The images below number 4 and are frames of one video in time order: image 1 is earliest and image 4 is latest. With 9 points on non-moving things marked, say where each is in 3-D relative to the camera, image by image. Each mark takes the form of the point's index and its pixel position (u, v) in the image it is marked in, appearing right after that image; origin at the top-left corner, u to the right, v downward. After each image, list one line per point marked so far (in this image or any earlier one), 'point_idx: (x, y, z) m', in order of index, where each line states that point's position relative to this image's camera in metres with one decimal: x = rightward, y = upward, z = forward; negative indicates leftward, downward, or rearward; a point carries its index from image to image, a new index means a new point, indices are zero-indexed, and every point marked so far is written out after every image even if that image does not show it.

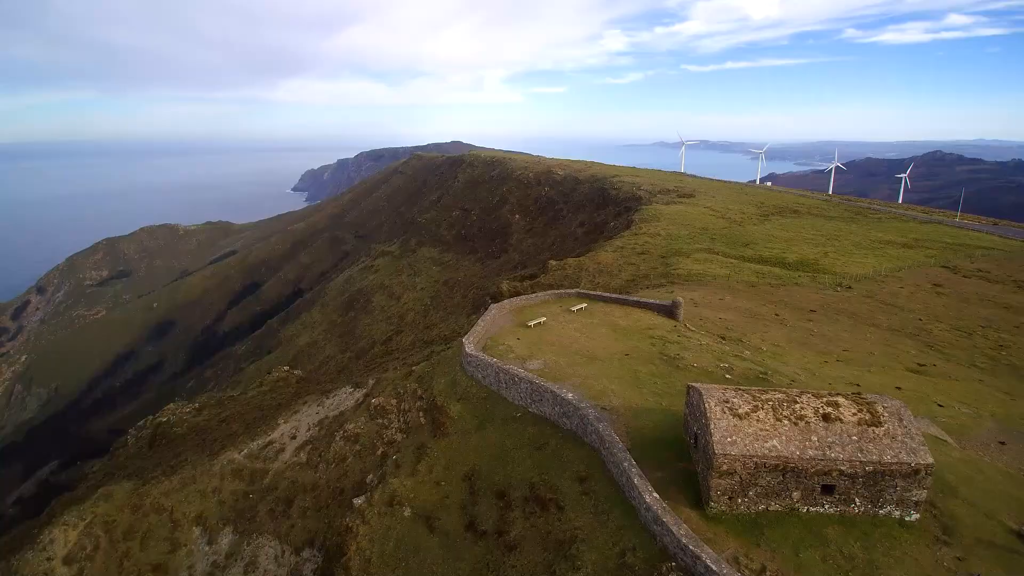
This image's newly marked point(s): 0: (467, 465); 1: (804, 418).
0: (-1.2, -4.6, +14.4) m
1: (+5.9, -2.7, +11.0) m
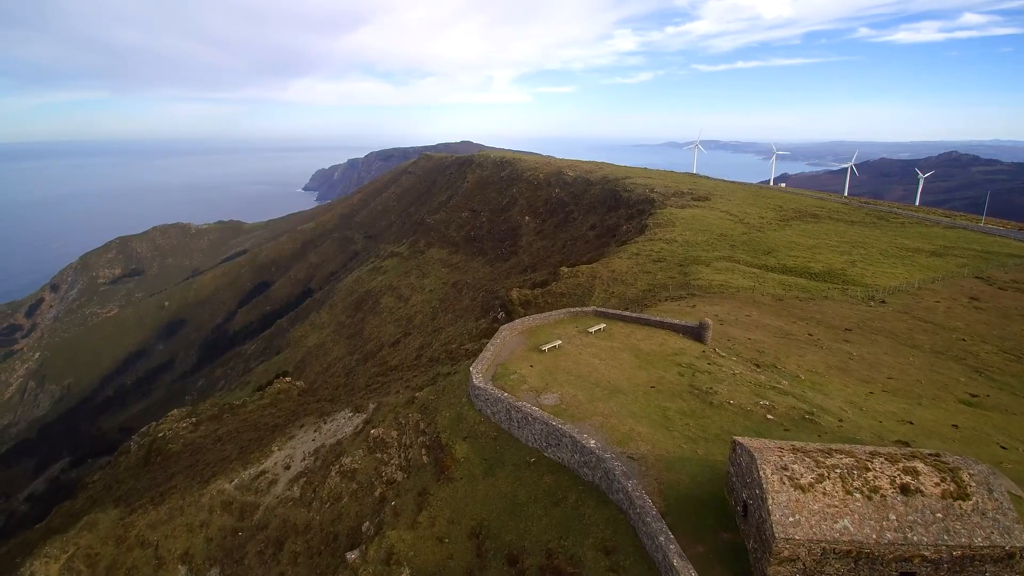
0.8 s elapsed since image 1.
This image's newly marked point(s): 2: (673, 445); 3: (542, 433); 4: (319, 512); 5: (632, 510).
0: (-0.9, -5.3, +12.7) m
1: (+6.1, -3.4, +9.2) m
2: (+3.7, -3.6, +12.8) m
3: (+0.7, -3.5, +13.4) m
4: (-5.8, -6.7, +16.6) m
5: (+2.3, -4.3, +10.8) m
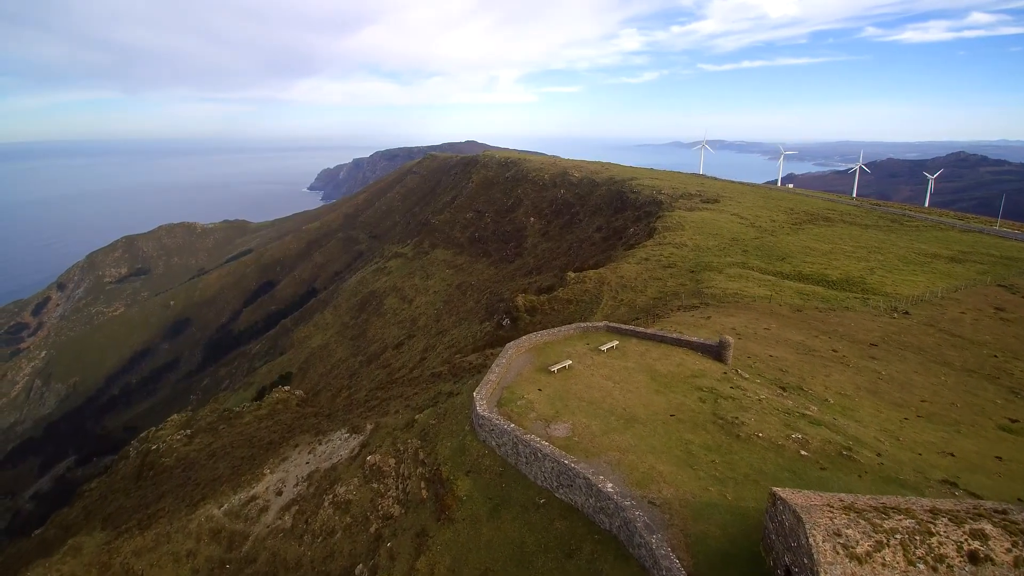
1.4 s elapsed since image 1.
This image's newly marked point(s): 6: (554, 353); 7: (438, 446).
0: (-0.7, -5.8, +11.5) m
1: (+6.2, -3.9, +7.9) m
2: (+3.9, -4.1, +11.5) m
3: (+0.9, -4.0, +12.2) m
4: (-5.6, -7.2, +15.4) m
5: (+2.5, -4.8, +9.5) m
6: (+1.4, -2.2, +18.4) m
7: (-2.0, -4.3, +15.1) m
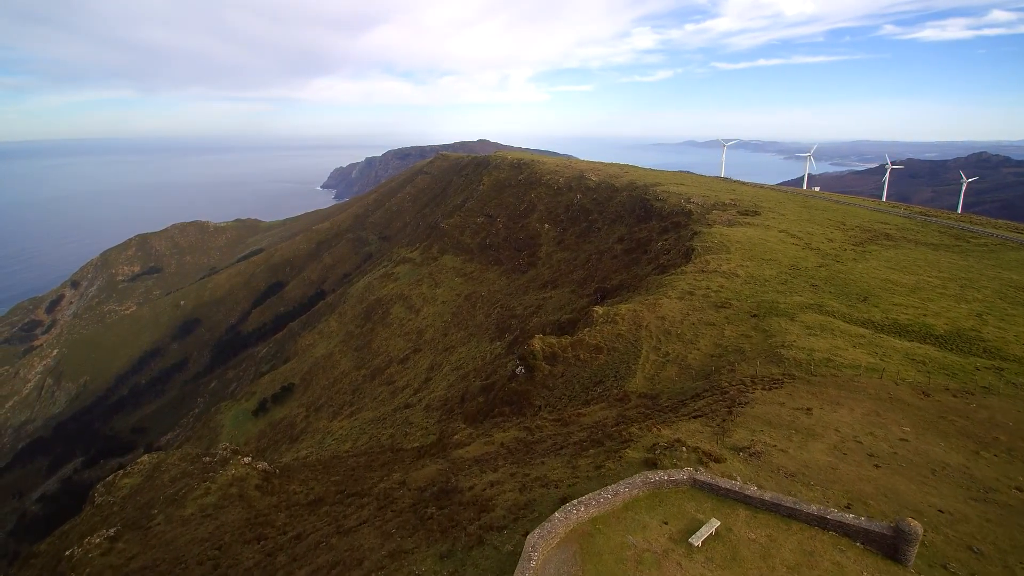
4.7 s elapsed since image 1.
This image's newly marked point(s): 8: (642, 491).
0: (-0.4, -8.6, +3.8) m
1: (+6.5, -6.8, +0.1) m
2: (+4.2, -7.0, +3.7) m
3: (+1.2, -6.9, +4.4) m
4: (-5.2, -10.0, +7.8) m
5: (+2.8, -7.7, +1.7) m
6: (+1.9, -5.0, +10.7) m
7: (-1.6, -7.1, +7.4) m
8: (+2.9, -4.4, +12.3) m
